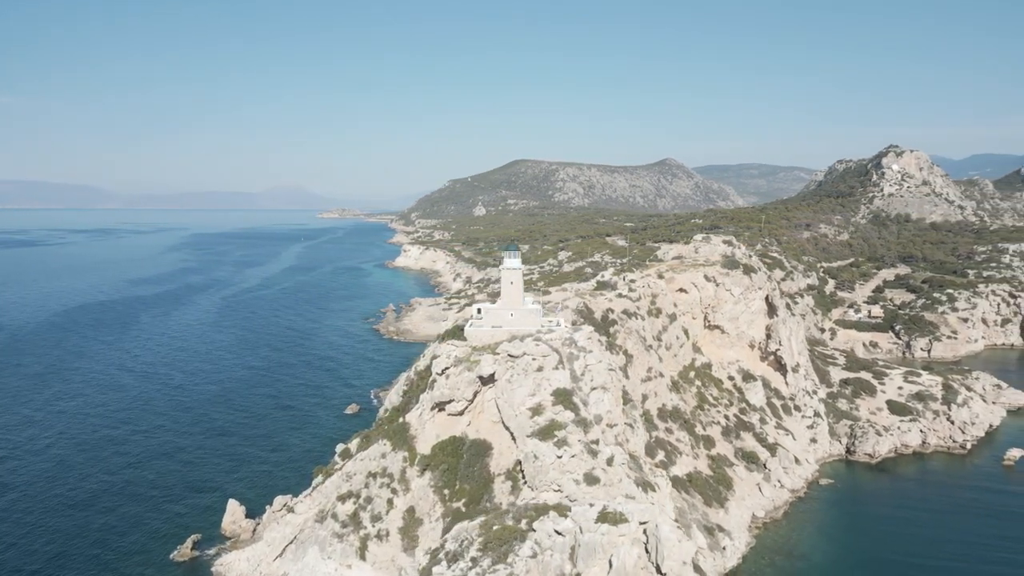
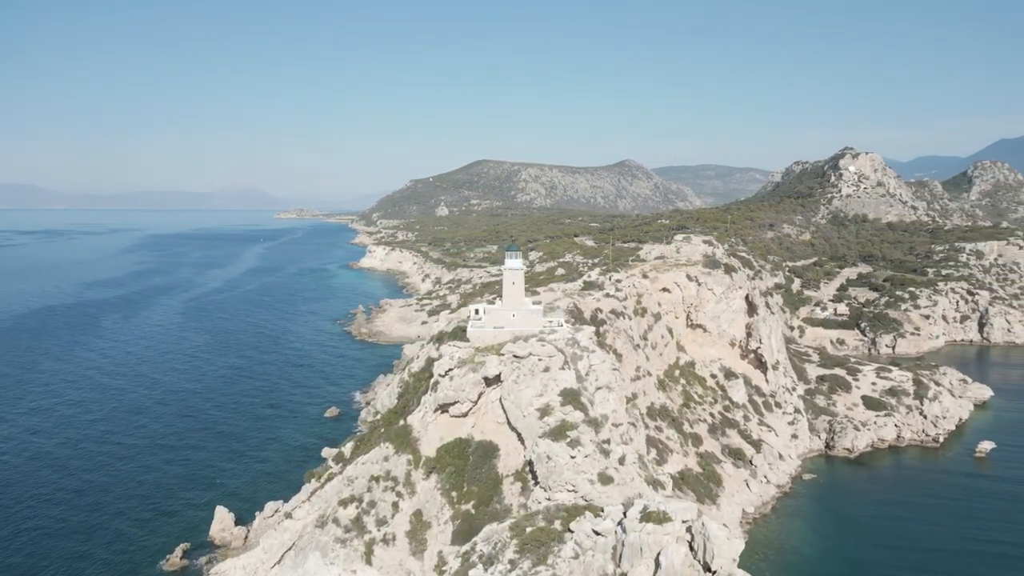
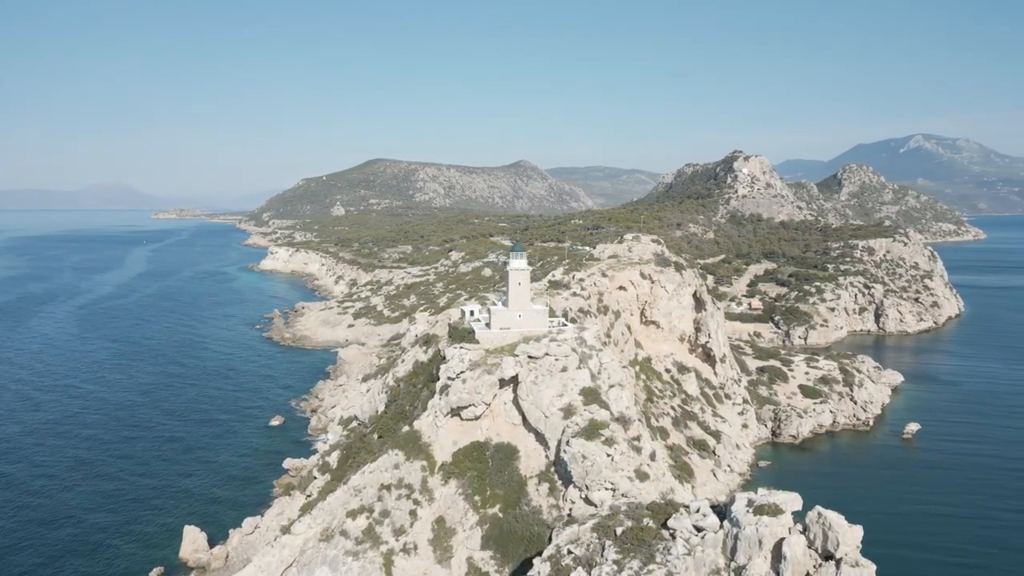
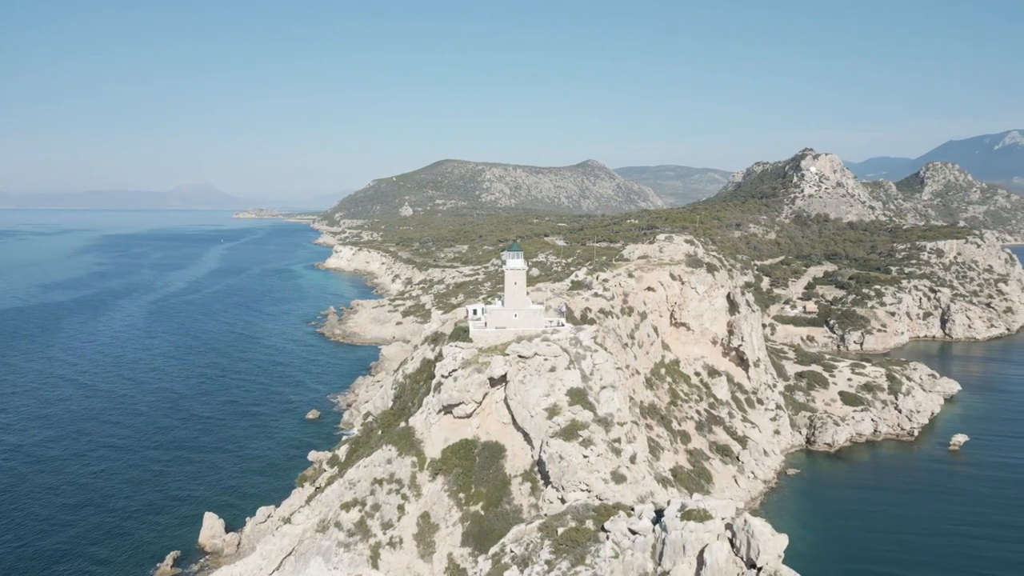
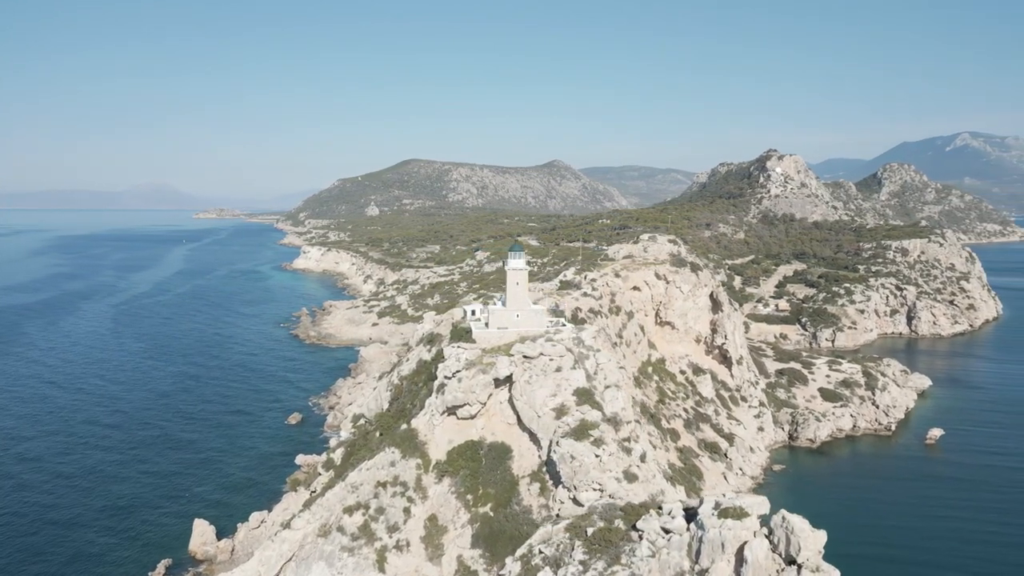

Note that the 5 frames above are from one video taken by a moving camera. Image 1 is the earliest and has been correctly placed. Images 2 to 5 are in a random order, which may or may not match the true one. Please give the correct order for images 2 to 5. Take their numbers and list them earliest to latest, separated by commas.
2, 4, 5, 3
